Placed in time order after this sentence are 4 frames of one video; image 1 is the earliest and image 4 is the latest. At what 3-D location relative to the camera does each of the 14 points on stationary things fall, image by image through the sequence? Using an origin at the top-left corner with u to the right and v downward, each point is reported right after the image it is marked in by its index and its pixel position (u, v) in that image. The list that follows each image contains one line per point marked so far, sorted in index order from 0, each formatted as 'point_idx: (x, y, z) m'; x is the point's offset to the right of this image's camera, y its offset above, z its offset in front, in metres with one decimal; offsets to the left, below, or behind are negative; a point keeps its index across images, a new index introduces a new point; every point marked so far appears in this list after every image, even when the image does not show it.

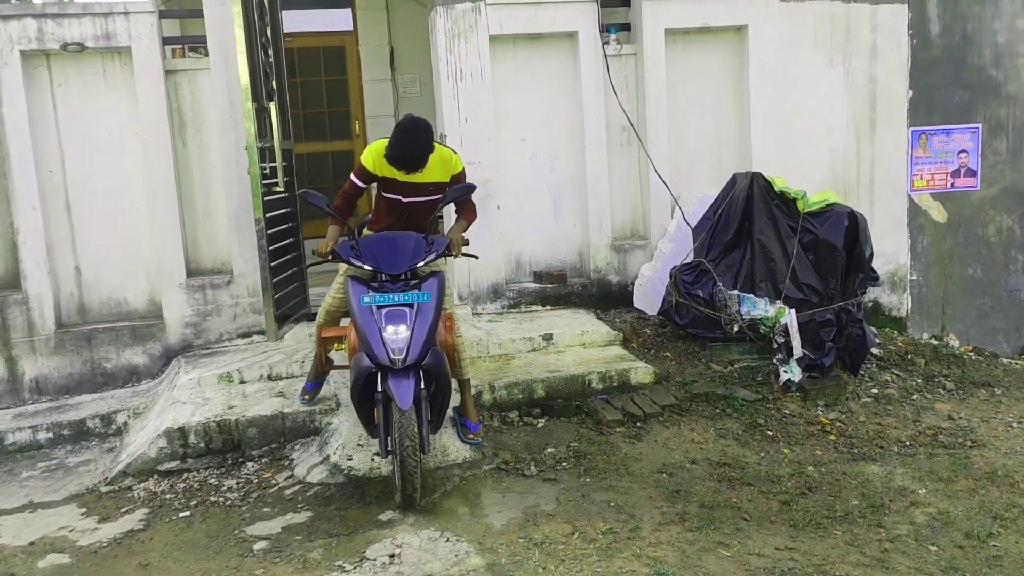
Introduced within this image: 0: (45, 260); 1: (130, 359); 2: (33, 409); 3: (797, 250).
0: (-2.7, +0.2, +5.1) m
1: (-2.3, -0.4, +5.3) m
2: (-2.7, -0.7, +5.1) m
3: (+1.6, +0.2, +5.1) m
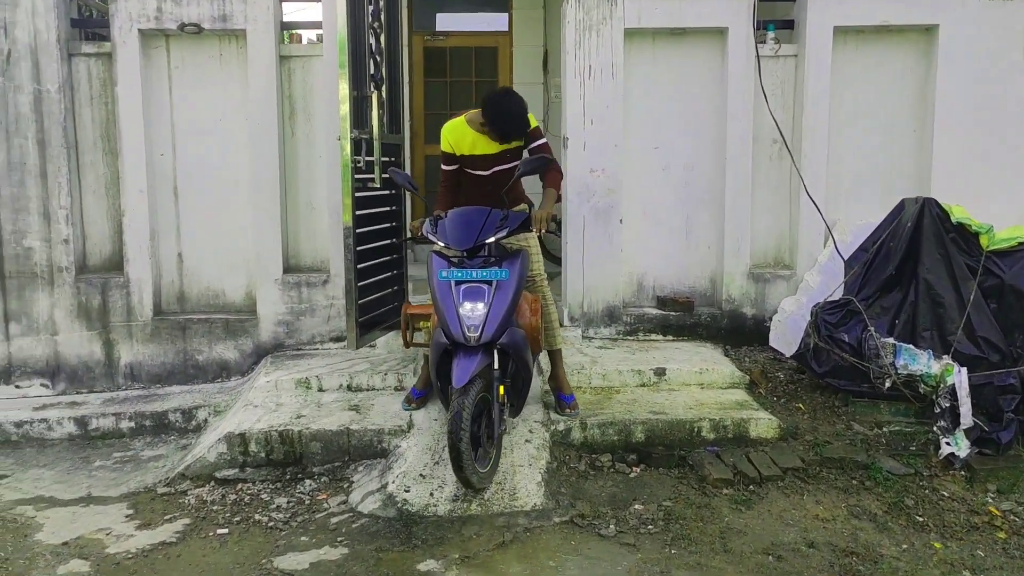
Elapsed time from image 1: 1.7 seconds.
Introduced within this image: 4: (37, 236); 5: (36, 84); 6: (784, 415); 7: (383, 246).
0: (-2.1, +0.2, +5.0) m
1: (-1.7, -0.4, +5.1) m
2: (-2.2, -0.6, +5.0) m
3: (+2.2, 0.0, +4.2) m
4: (-2.6, +0.3, +5.0) m
5: (-2.6, +1.1, +4.9) m
6: (+1.4, -0.6, +4.4) m
7: (-0.7, +0.2, +4.9) m
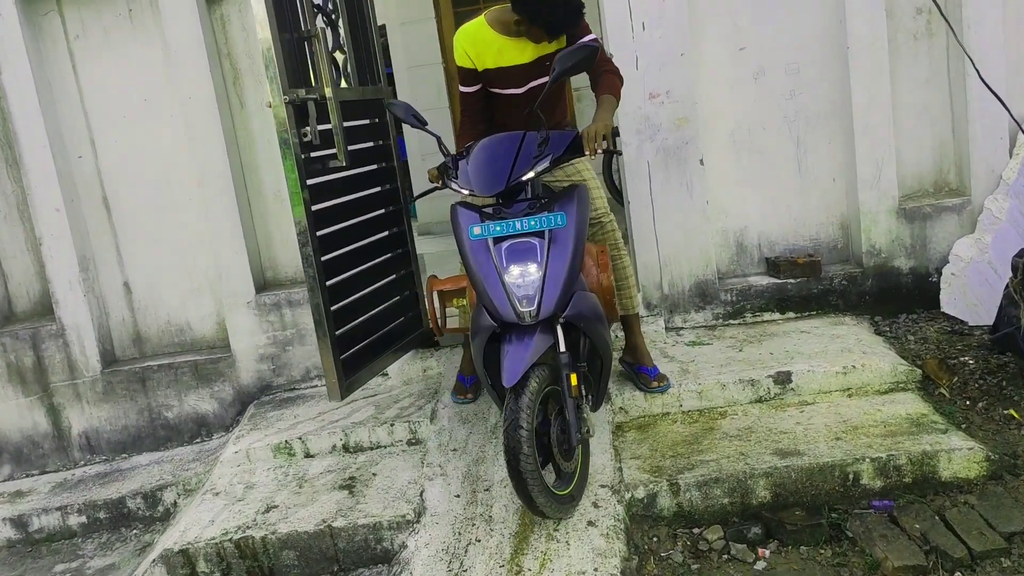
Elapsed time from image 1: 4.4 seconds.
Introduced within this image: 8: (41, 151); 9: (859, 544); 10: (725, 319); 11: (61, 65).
0: (-1.9, 0.0, +3.8) m
1: (-1.4, -0.5, +3.9) m
2: (-1.9, -0.8, +3.9) m
3: (+2.2, +0.2, +2.5) m
4: (-2.5, 0.0, +3.8) m
5: (-2.5, +0.8, +3.7) m
6: (+1.5, -0.5, +2.9) m
7: (-0.6, +0.2, +3.5) m
8: (-2.0, +0.6, +3.7) m
9: (+1.0, -0.7, +2.6) m
10: (+0.9, -0.1, +3.8) m
11: (-1.9, +1.0, +3.8) m
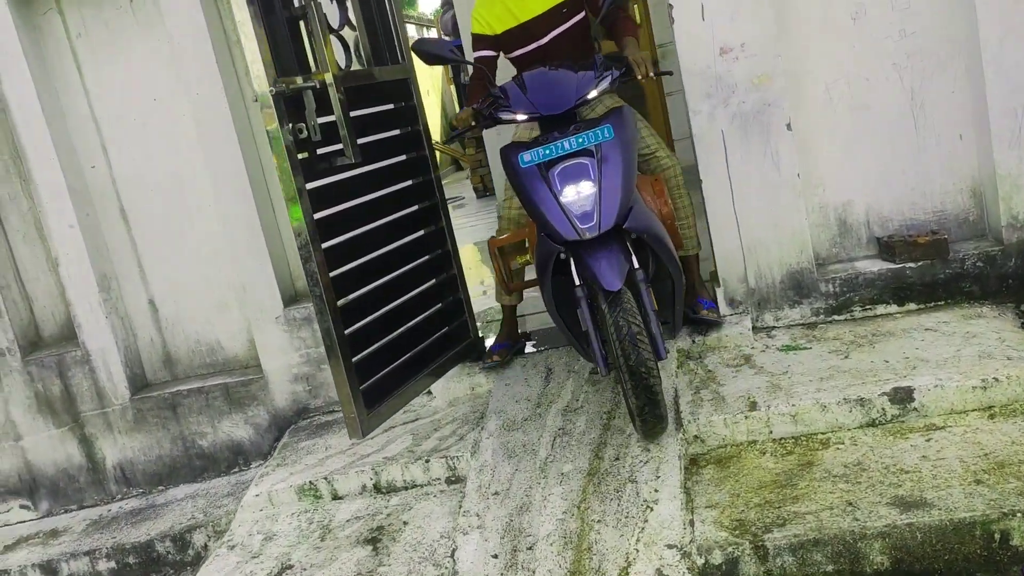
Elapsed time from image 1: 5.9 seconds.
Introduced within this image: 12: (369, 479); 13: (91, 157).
0: (-1.6, 0.0, +3.5) m
1: (-1.1, -0.6, +3.6) m
2: (-1.6, -0.9, +3.6) m
3: (+2.3, +0.3, +1.7) m
4: (-2.2, -0.1, +3.6) m
5: (-2.4, +0.7, +3.5) m
6: (+1.6, -0.4, +2.2) m
7: (-0.4, +0.1, +3.1) m
8: (-1.8, +0.5, +3.4) m
9: (+1.1, -0.8, +1.9) m
10: (+1.1, -0.1, +3.1) m
11: (-1.8, +0.9, +3.5) m
12: (-0.5, -0.6, +2.9) m
13: (-1.7, +0.5, +3.5) m
